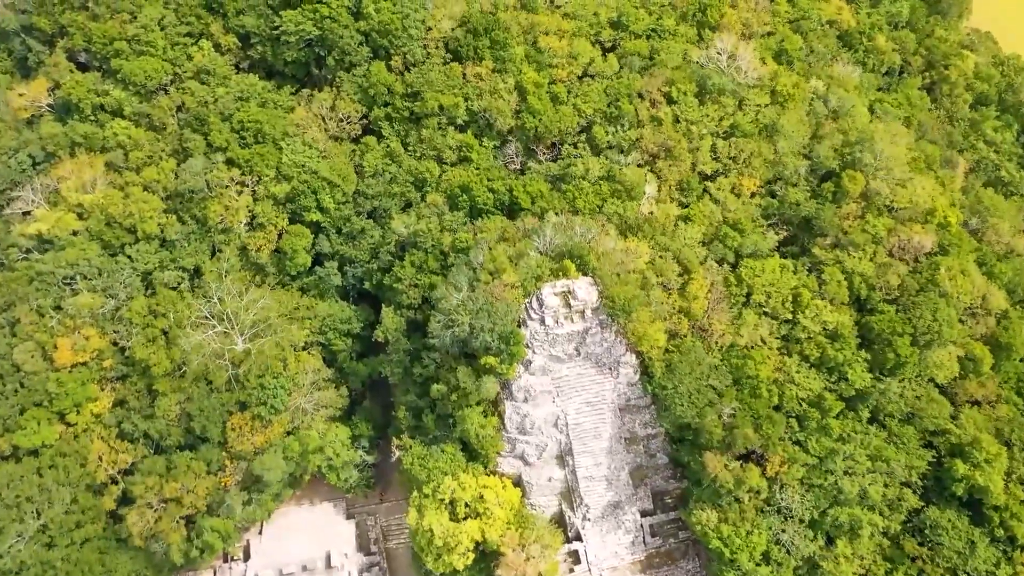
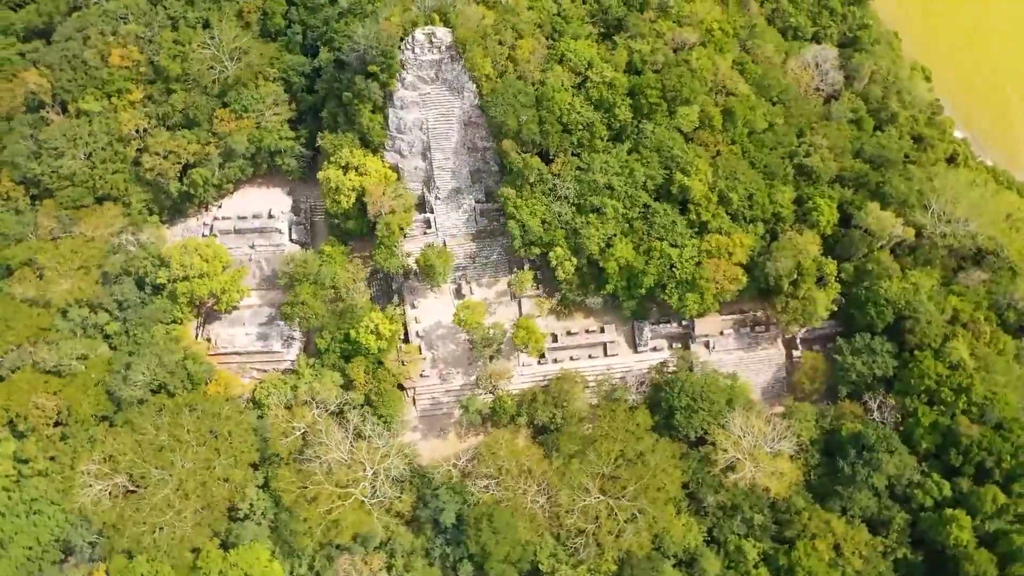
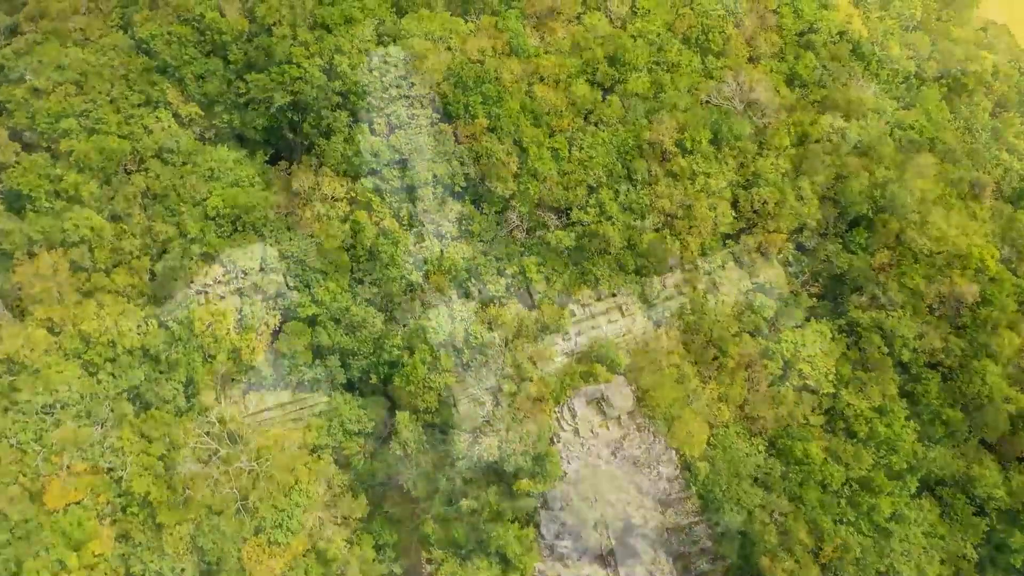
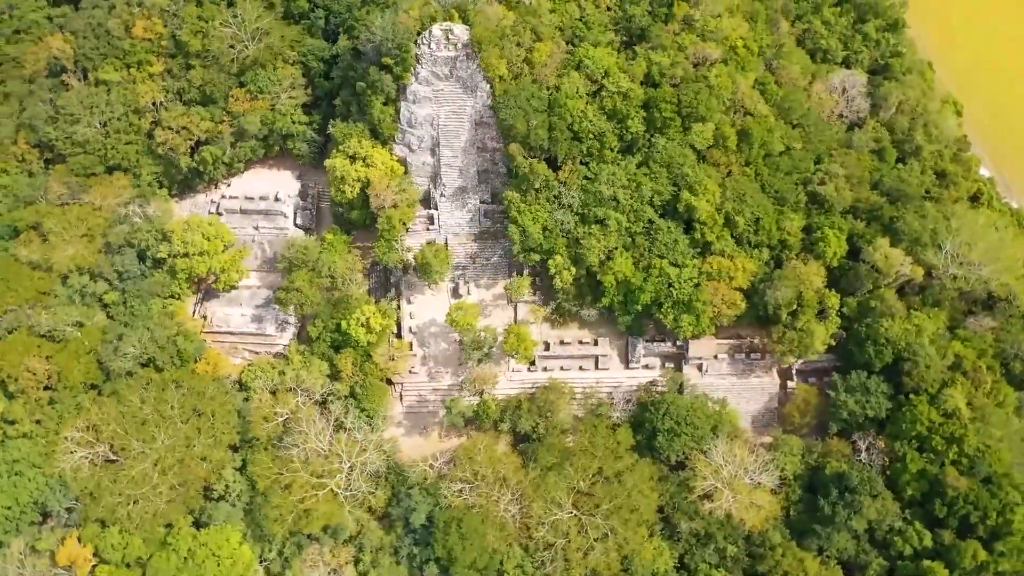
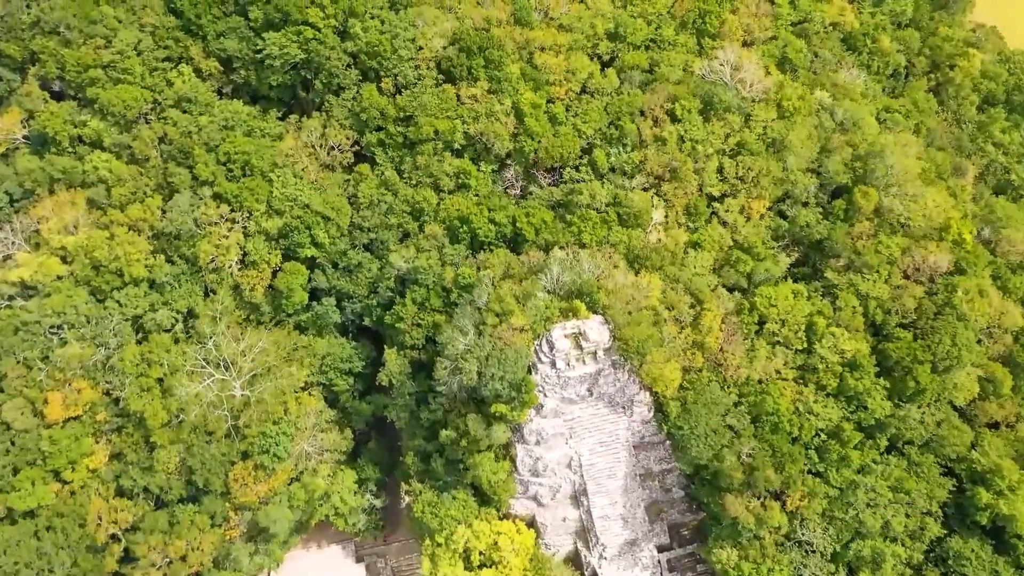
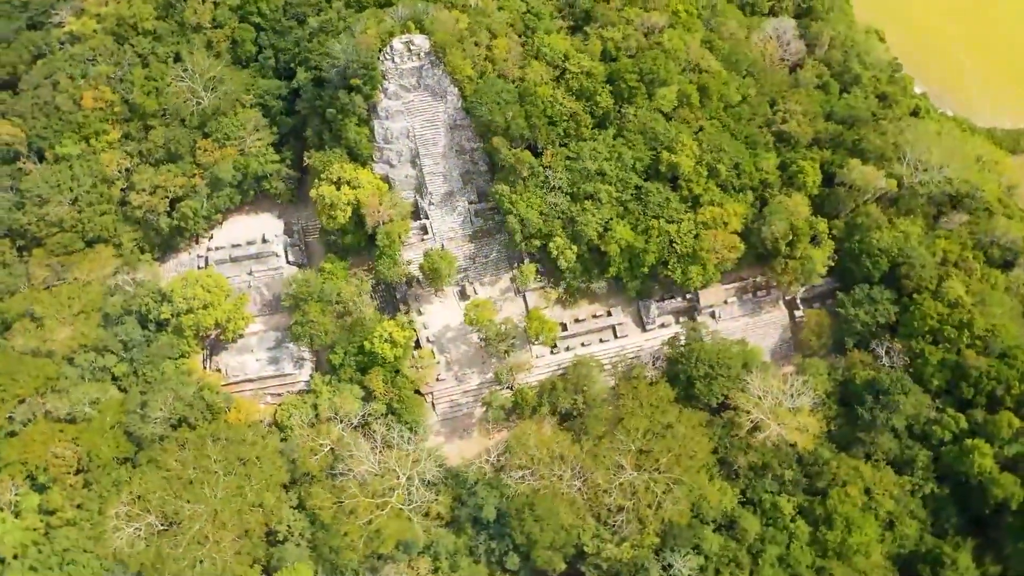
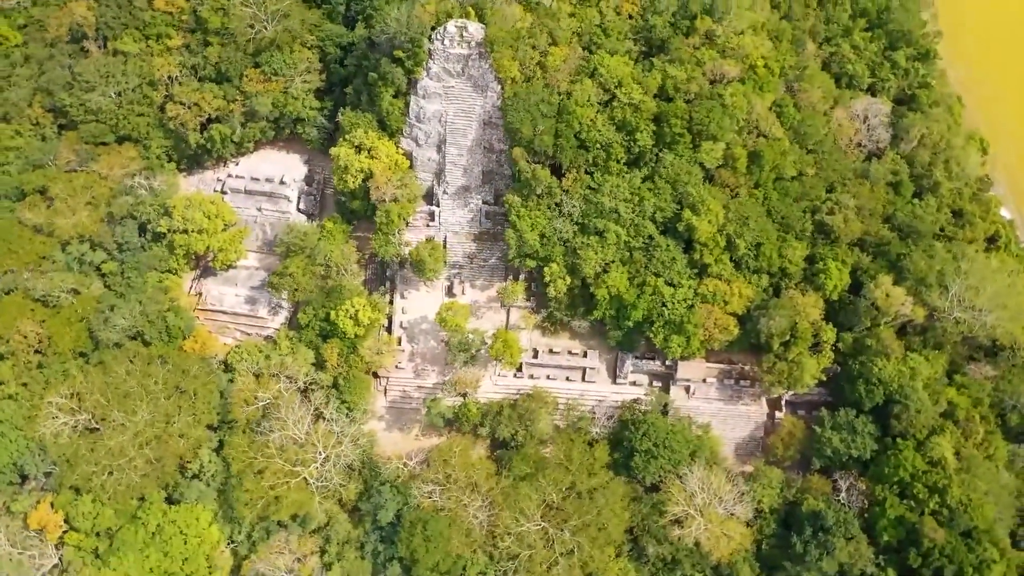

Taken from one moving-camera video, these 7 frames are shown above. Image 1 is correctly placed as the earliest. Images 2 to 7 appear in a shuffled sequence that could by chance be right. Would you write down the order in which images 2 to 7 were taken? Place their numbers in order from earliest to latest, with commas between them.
5, 3, 6, 2, 4, 7
